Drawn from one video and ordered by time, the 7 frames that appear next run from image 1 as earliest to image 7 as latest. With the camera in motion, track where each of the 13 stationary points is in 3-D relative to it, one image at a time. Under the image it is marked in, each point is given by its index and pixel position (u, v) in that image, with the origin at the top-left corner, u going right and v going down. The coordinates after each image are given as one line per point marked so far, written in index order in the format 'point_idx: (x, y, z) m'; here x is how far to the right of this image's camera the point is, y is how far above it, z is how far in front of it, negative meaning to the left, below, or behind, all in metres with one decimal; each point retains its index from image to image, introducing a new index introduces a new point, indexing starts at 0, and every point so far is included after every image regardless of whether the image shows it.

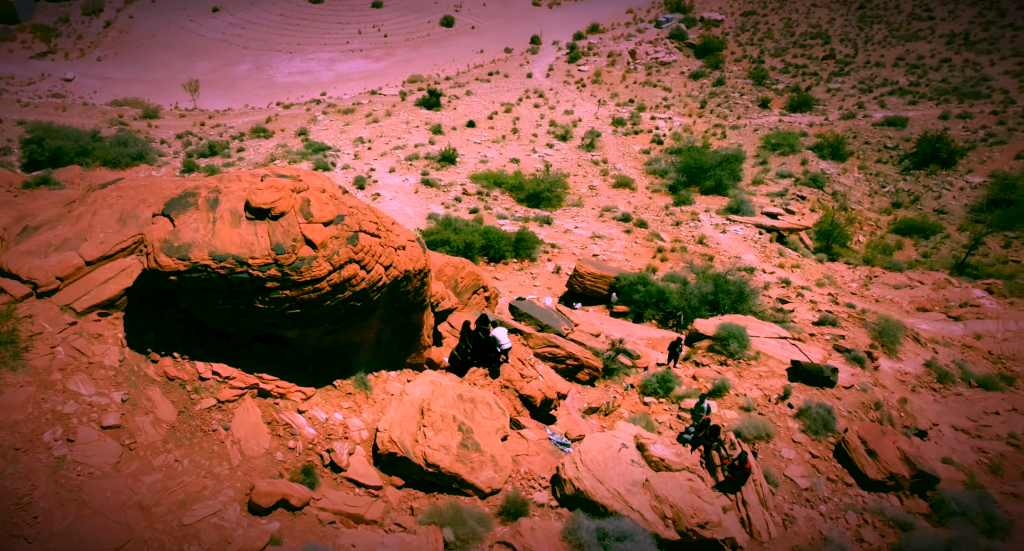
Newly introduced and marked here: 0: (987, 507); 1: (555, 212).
0: (+6.0, -3.0, +9.1) m
1: (+1.2, +1.8, +20.0) m
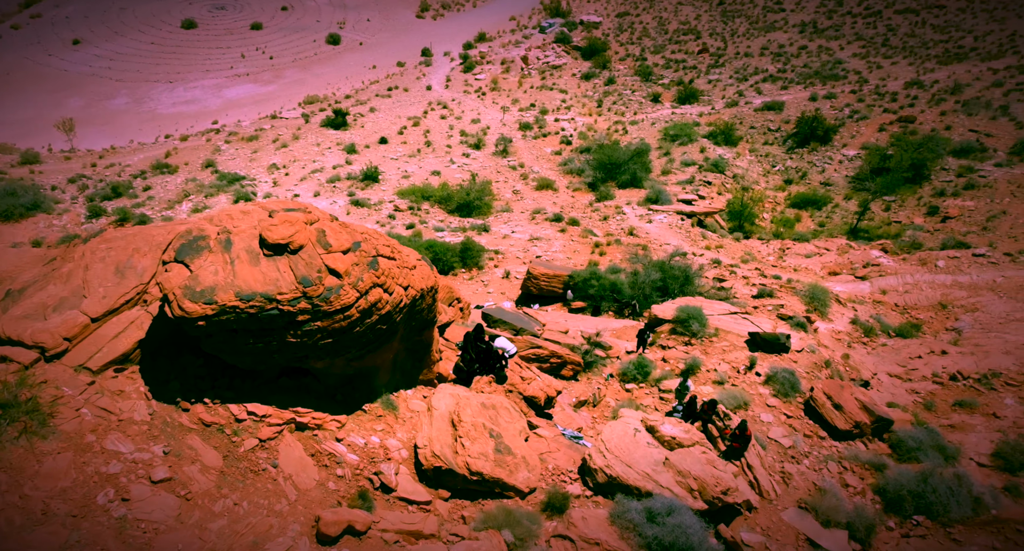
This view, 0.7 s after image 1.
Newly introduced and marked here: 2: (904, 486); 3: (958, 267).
0: (+6.2, -2.5, +10.4) m
1: (-0.7, +1.6, +20.5) m
2: (+5.3, -2.8, +9.3) m
3: (+11.0, +0.2, +17.6) m
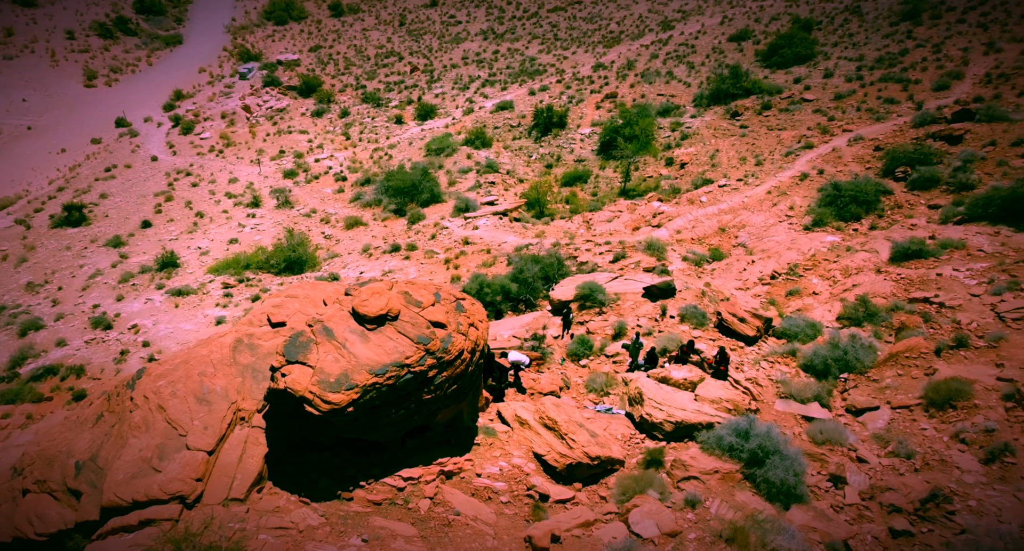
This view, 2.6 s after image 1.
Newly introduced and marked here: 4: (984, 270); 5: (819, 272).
0: (+5.8, -0.9, +13.9) m
1: (-5.4, +0.2, +20.2) m
2: (+5.5, -1.4, +12.5) m
3: (+6.4, +2.4, +22.3) m
4: (+9.7, +0.1, +14.8) m
5: (+7.2, +0.1, +16.7) m
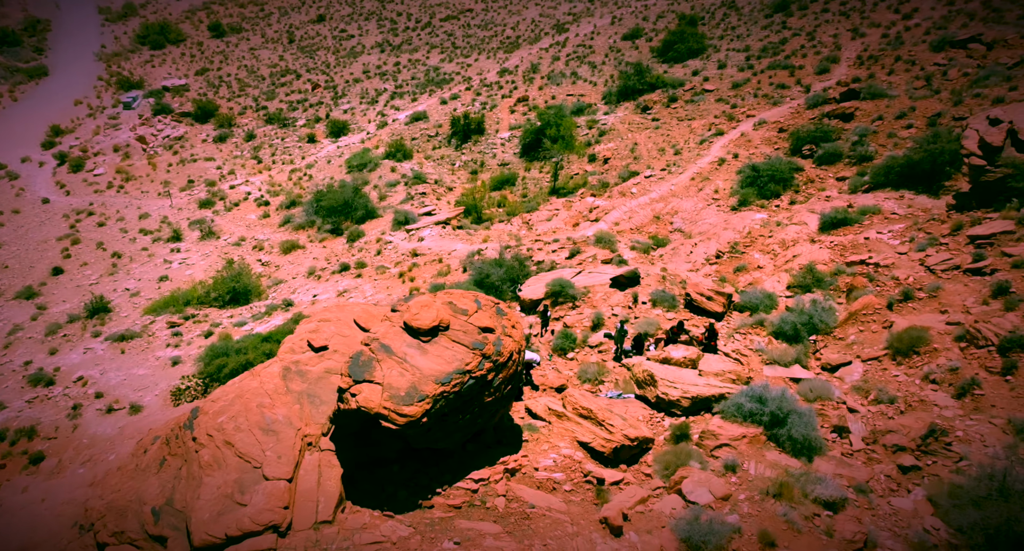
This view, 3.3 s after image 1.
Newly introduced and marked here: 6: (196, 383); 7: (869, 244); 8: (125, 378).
0: (+5.3, -0.4, +15.0) m
1: (-6.6, -0.6, +19.7) m
2: (+5.4, -0.9, +13.6) m
3: (+4.4, +2.9, +23.4) m
4: (+9.0, +1.0, +16.5) m
5: (+6.2, +0.7, +18.0) m
6: (-6.9, -2.3, +15.6) m
7: (+8.1, +0.7, +16.2) m
8: (-8.7, -2.3, +16.1) m
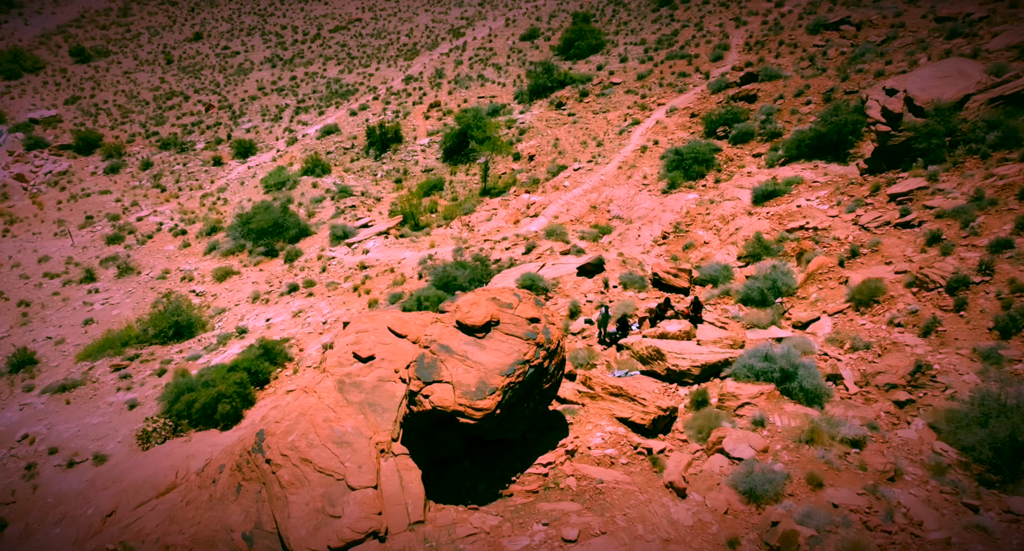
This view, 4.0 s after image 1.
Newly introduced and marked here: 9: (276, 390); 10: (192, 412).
0: (+4.7, +0.2, +15.9) m
1: (-7.7, -1.3, +18.8) m
2: (+5.0, -0.3, +14.6) m
3: (+2.2, +3.2, +24.1) m
4: (+8.0, +2.0, +18.0) m
5: (+5.0, +1.4, +19.1) m
6: (-7.1, -3.0, +14.7) m
7: (+7.1, +1.6, +17.6) m
8: (-9.0, -3.2, +14.9) m
9: (-5.1, -2.5, +15.5) m
10: (-6.5, -2.8, +14.6) m
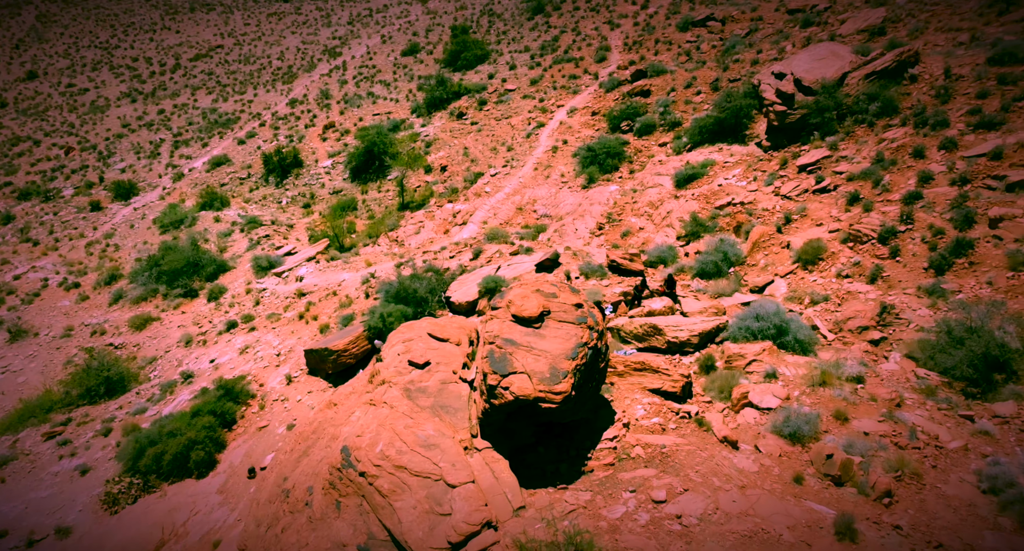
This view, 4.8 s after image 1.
0: (+3.8, +0.7, +16.9) m
1: (-8.7, -2.5, +17.5) m
2: (+4.3, +0.3, +15.6) m
3: (-0.6, +3.1, +24.6) m
4: (+6.3, +2.8, +19.5) m
5: (+3.3, +1.8, +20.1) m
6: (-7.2, -3.9, +13.6) m
7: (+5.6, +2.3, +19.0) m
8: (-9.1, -4.3, +13.4) m
9: (-5.5, -3.2, +14.7) m
10: (-6.7, -3.6, +13.6) m
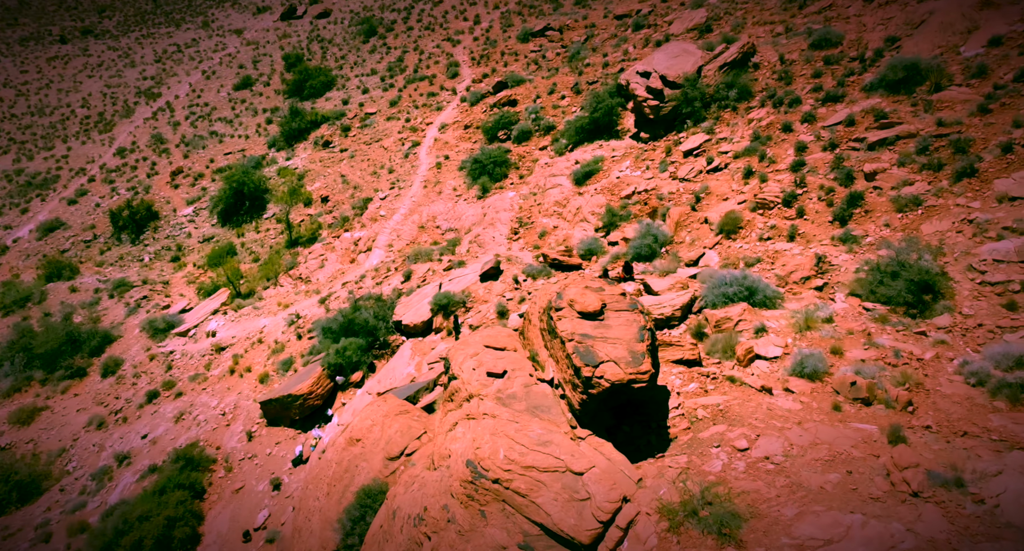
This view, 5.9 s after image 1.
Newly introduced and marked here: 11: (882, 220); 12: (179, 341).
0: (+2.1, +0.9, +18.0) m
1: (-9.4, -4.1, +15.6) m
2: (+3.0, +0.7, +16.9) m
3: (-4.2, +2.3, +24.4) m
4: (+3.6, +3.3, +21.2) m
5: (+0.8, +1.8, +21.0) m
6: (-6.9, -5.2, +12.1) m
7: (+3.2, +2.7, +20.5) m
8: (-8.5, -5.9, +11.5) m
9: (-5.6, -4.2, +13.7) m
10: (-6.4, -4.8, +12.3) m
11: (+7.9, +1.2, +15.4) m
12: (-8.9, -1.7, +19.3) m
